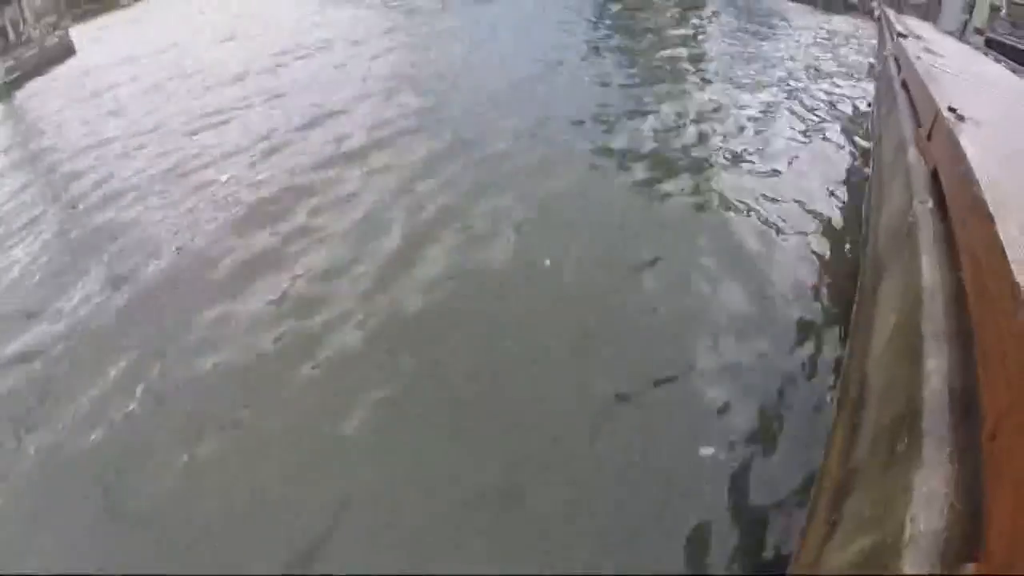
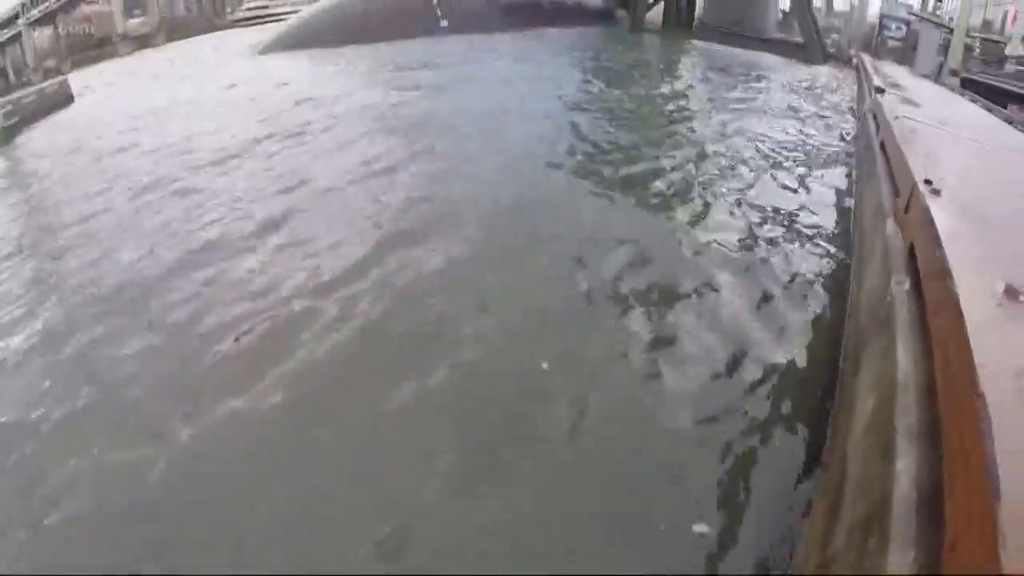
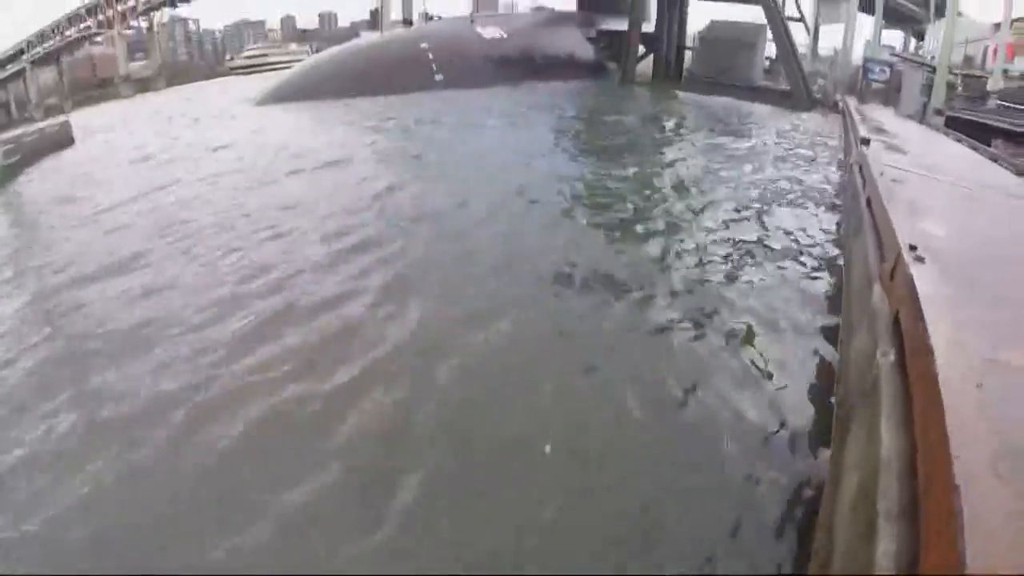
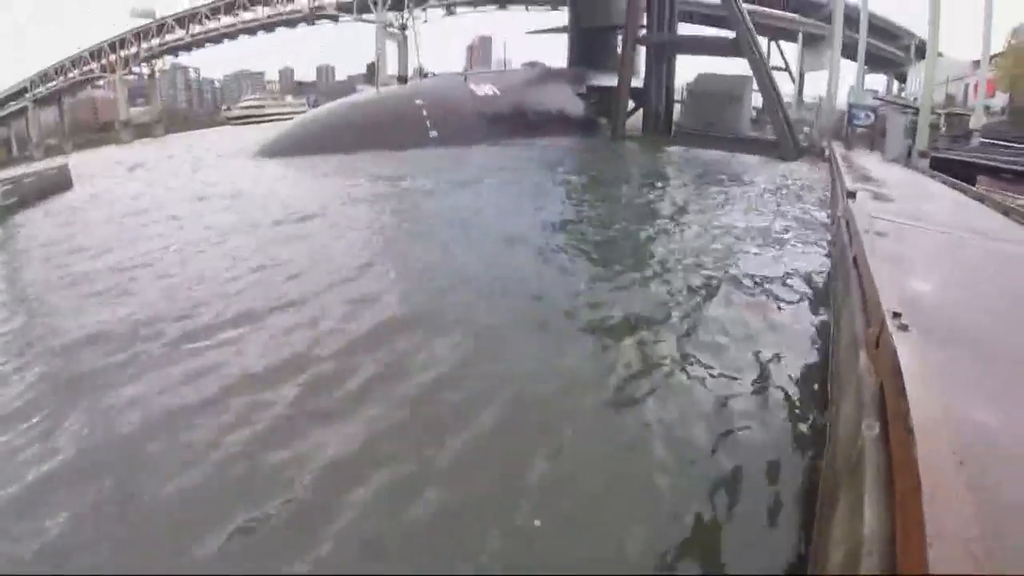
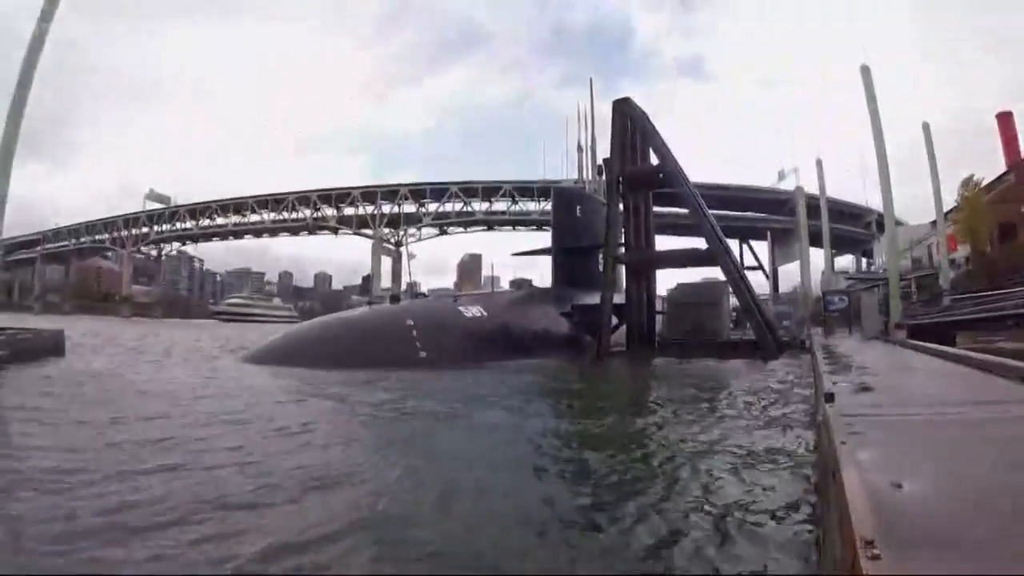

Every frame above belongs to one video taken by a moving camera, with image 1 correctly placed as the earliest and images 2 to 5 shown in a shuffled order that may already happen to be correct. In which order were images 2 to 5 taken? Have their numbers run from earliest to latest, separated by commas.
2, 3, 4, 5
